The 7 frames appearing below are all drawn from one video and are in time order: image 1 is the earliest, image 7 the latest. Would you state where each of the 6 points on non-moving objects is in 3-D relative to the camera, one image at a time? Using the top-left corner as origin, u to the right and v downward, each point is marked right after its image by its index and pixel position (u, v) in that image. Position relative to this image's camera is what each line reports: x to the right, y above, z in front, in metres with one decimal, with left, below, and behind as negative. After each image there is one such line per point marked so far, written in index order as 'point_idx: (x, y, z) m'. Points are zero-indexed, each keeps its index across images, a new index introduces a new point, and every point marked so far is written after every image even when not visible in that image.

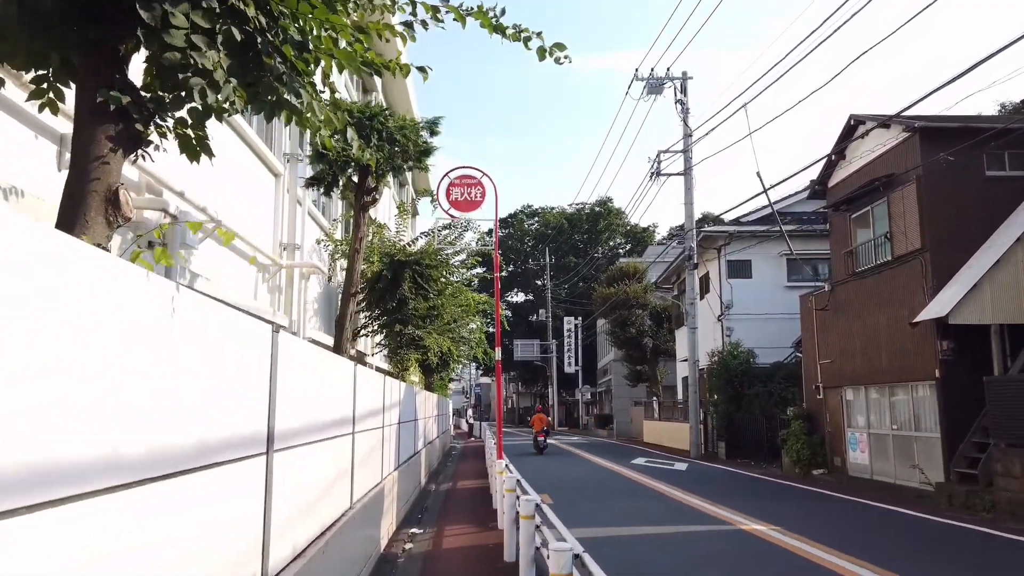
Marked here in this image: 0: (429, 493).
0: (-1.7, -4.2, +15.4) m
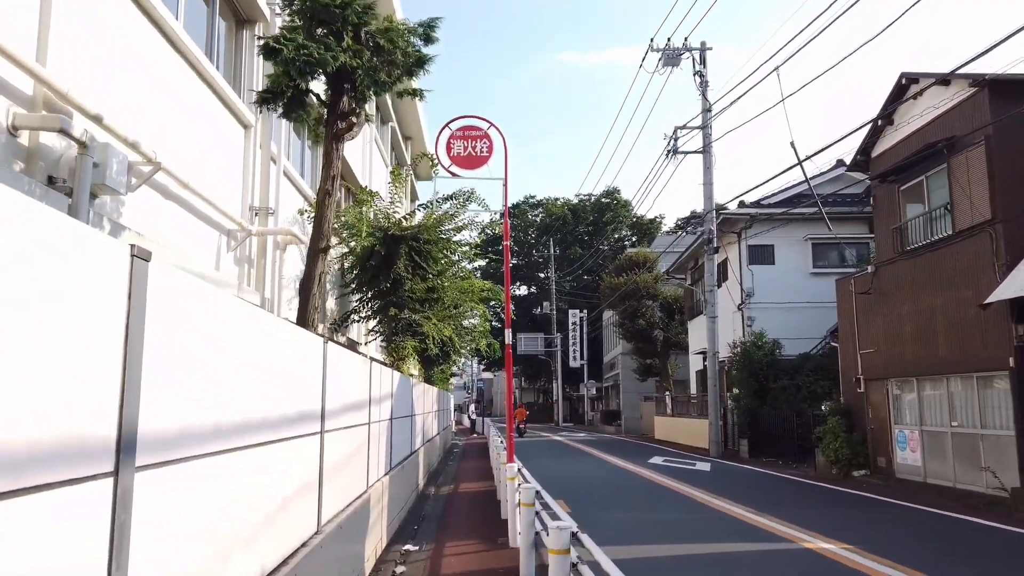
0: (-1.6, -3.8, +13.7) m
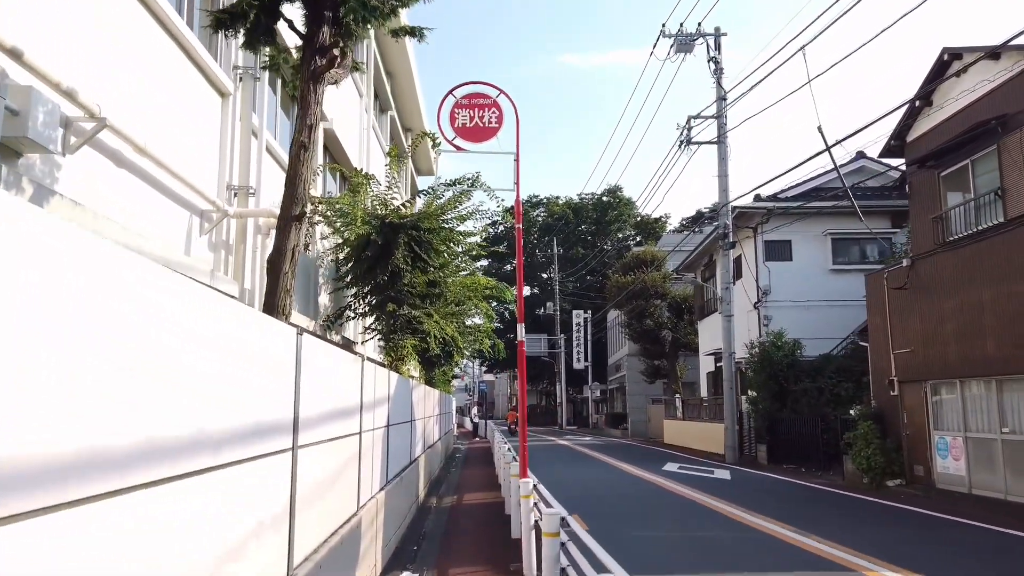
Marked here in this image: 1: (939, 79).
0: (-1.4, -3.7, +12.6) m
1: (+7.6, +3.7, +13.2) m
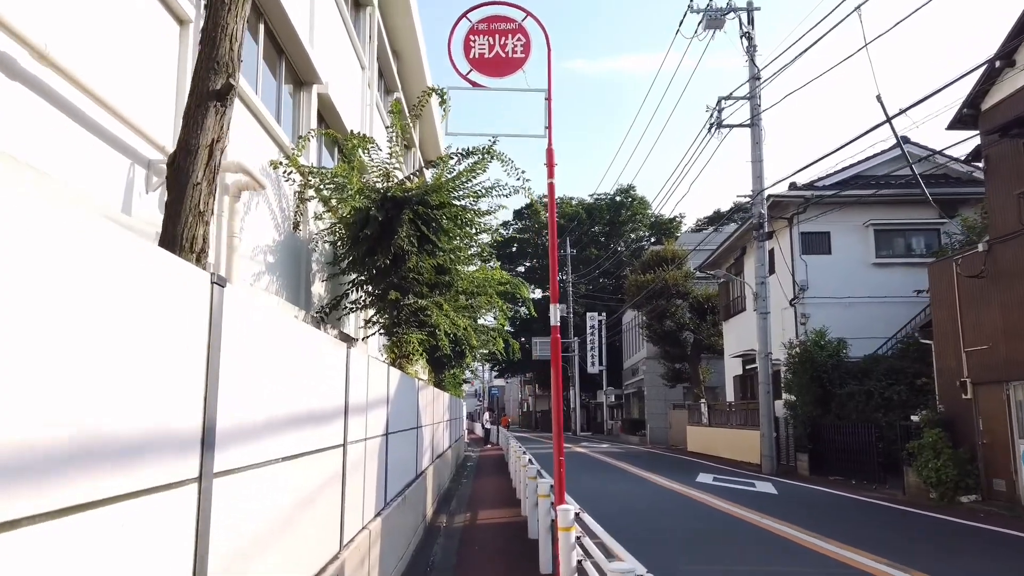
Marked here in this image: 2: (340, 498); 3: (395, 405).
0: (-1.1, -3.5, +10.9) m
1: (+7.9, +3.9, +11.5) m
2: (-1.2, -1.5, +5.2) m
3: (-1.2, -1.2, +7.9) m
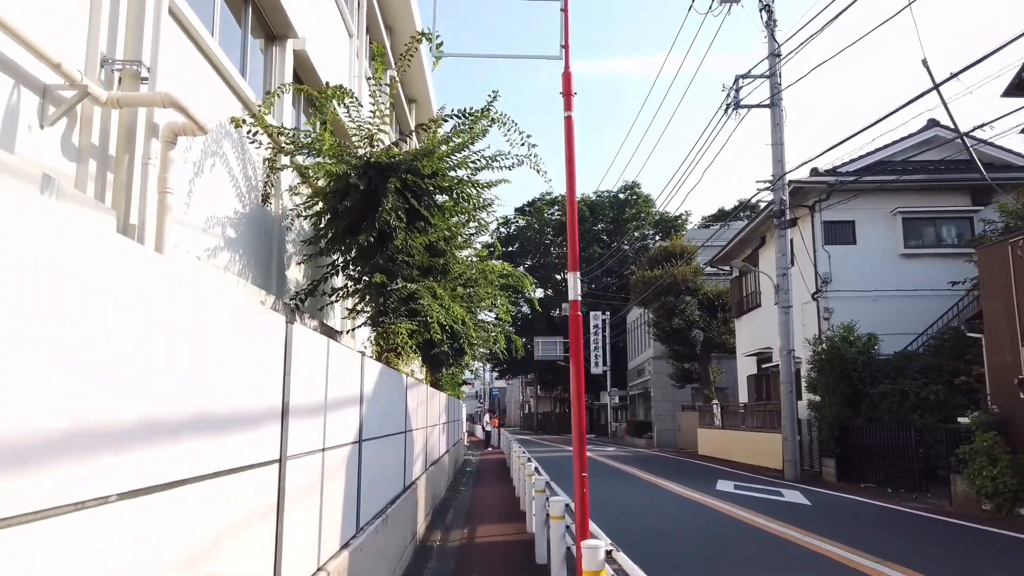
0: (-1.1, -3.3, +9.4) m
1: (+8.0, +4.2, +10.0) m
2: (-1.1, -1.2, +3.7) m
3: (-1.2, -1.0, +6.4) m
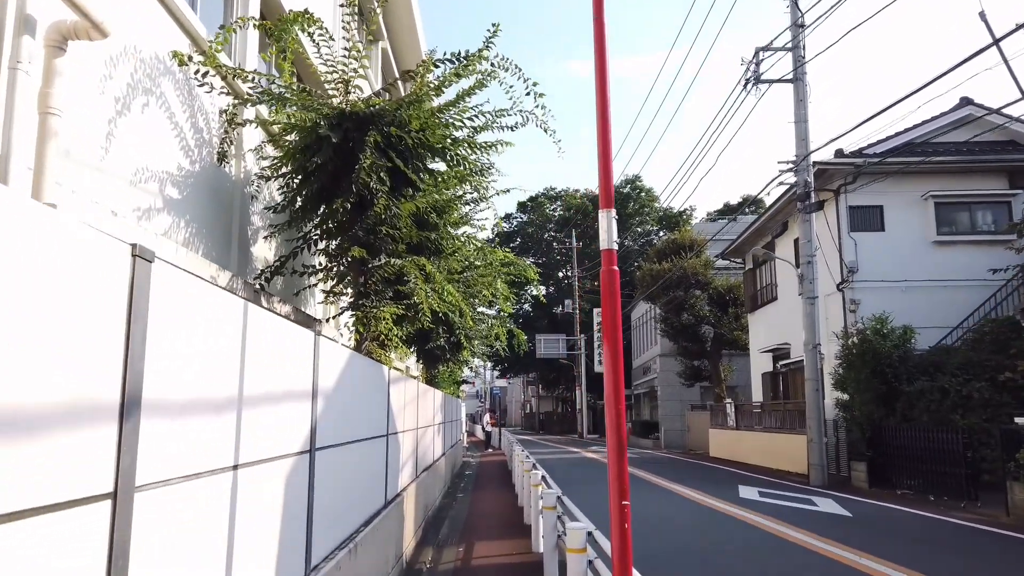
0: (-1.0, -3.1, +8.0) m
1: (+8.0, +4.4, +8.6) m
2: (-1.1, -1.0, +2.3) m
3: (-1.2, -0.8, +5.0) m
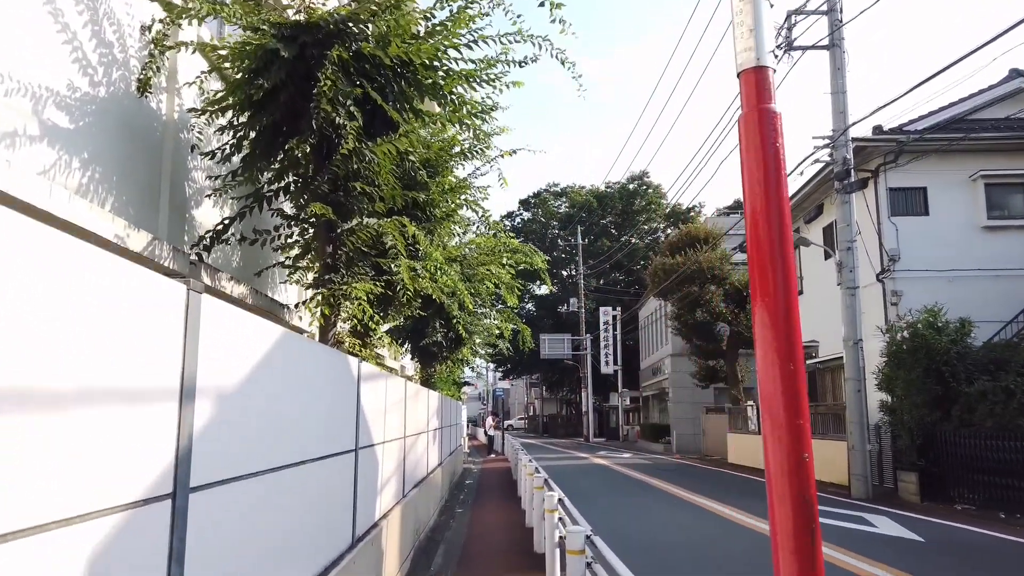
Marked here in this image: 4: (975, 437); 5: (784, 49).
0: (-0.9, -2.8, +6.2) m
1: (+8.1, +4.7, +6.8) m
2: (-1.1, -0.7, +0.5) m
3: (-1.1, -0.5, +3.2) m
4: (+7.9, -2.6, +12.8) m
5: (+5.9, +5.1, +16.1) m
